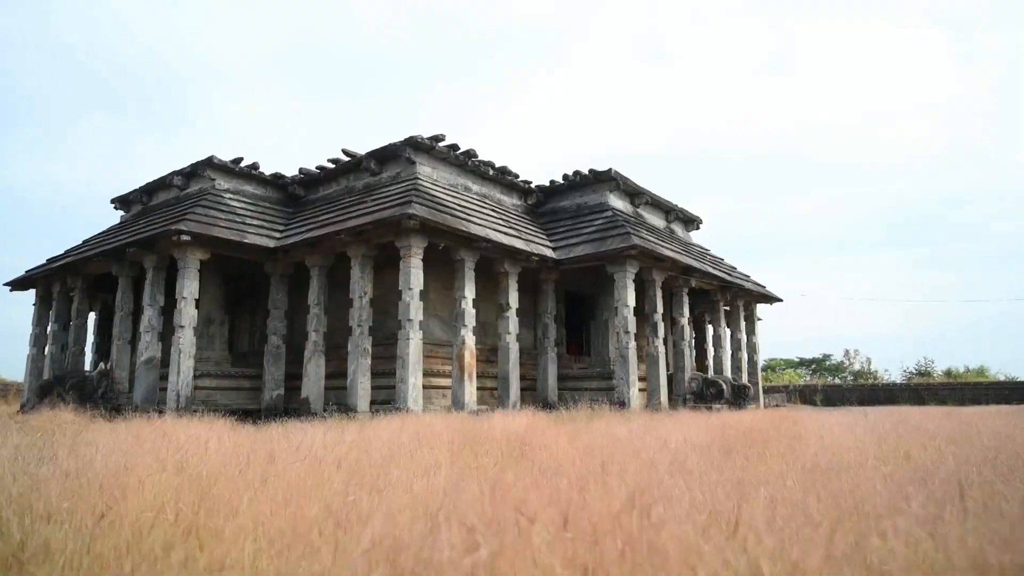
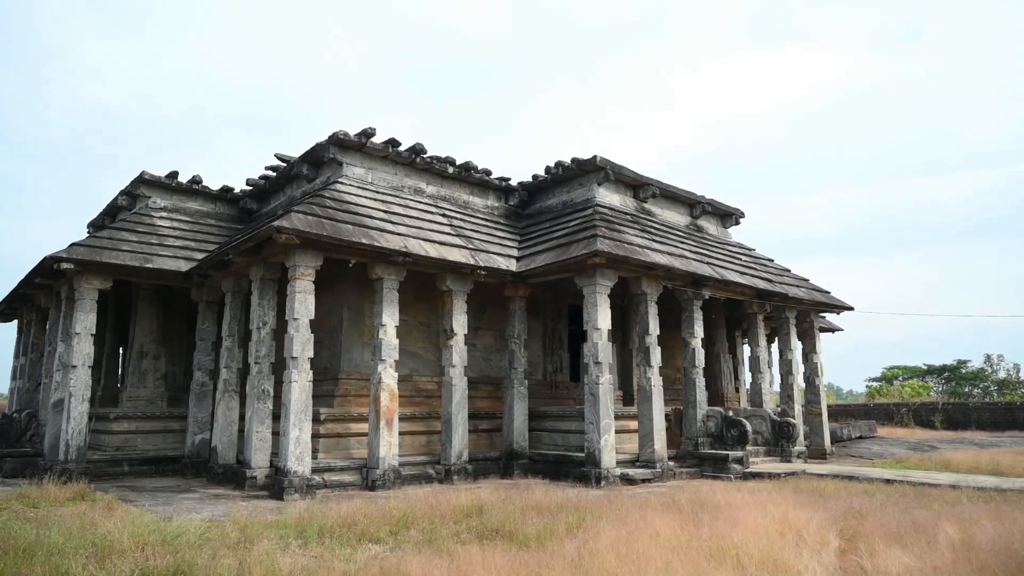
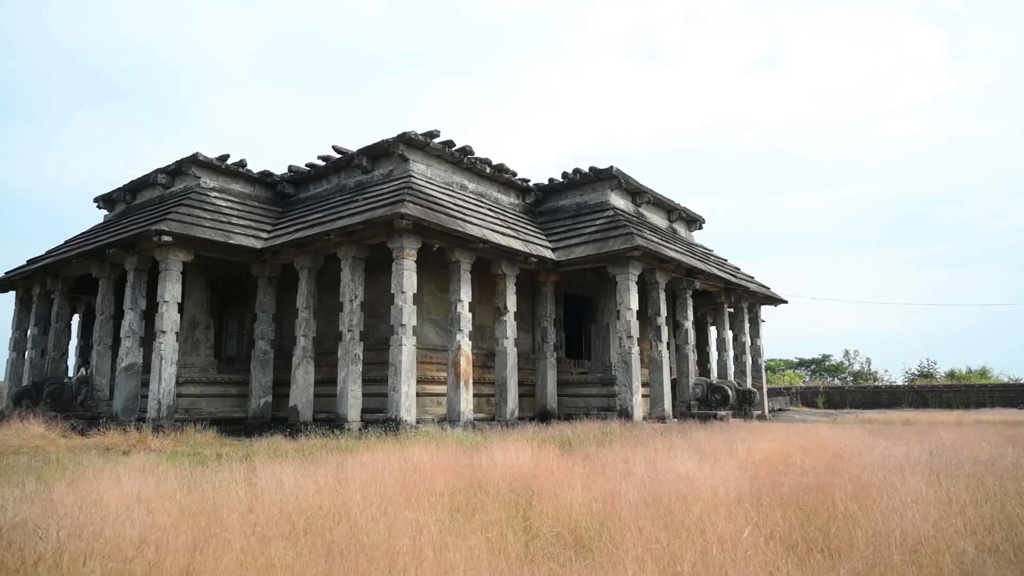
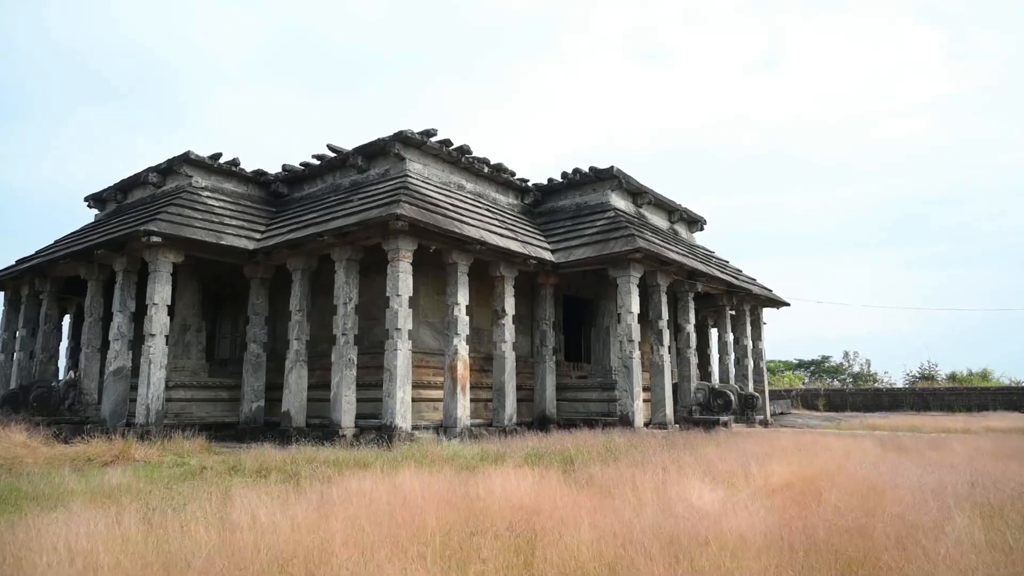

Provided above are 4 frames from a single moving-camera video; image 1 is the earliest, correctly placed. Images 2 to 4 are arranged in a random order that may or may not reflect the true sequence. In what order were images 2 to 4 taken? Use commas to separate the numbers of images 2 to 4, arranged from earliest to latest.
3, 4, 2
